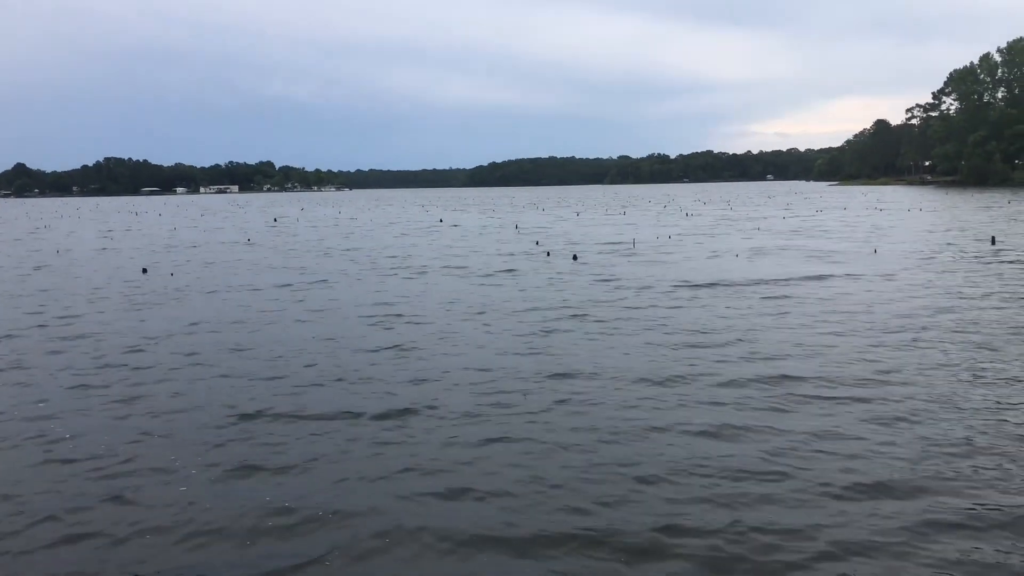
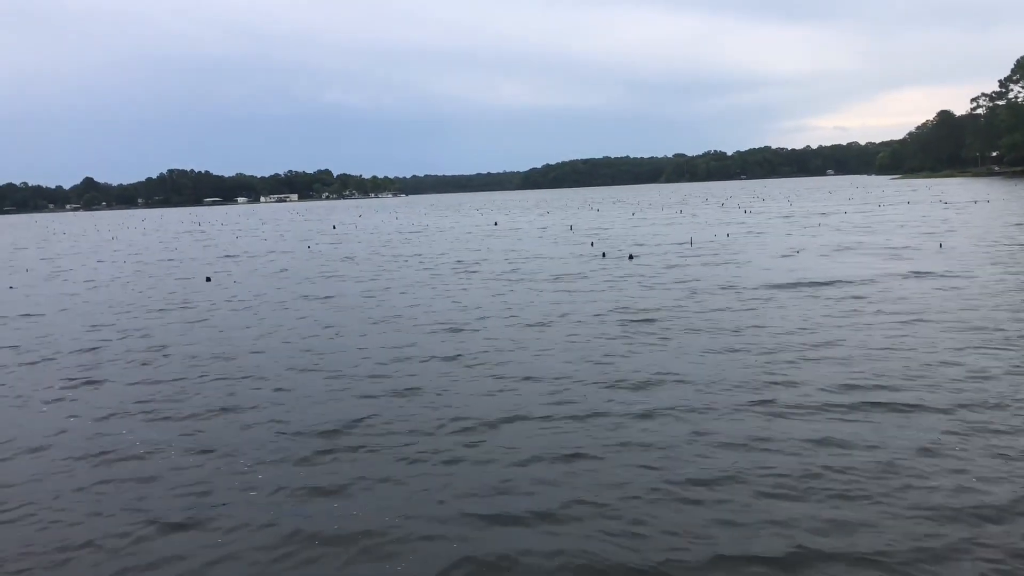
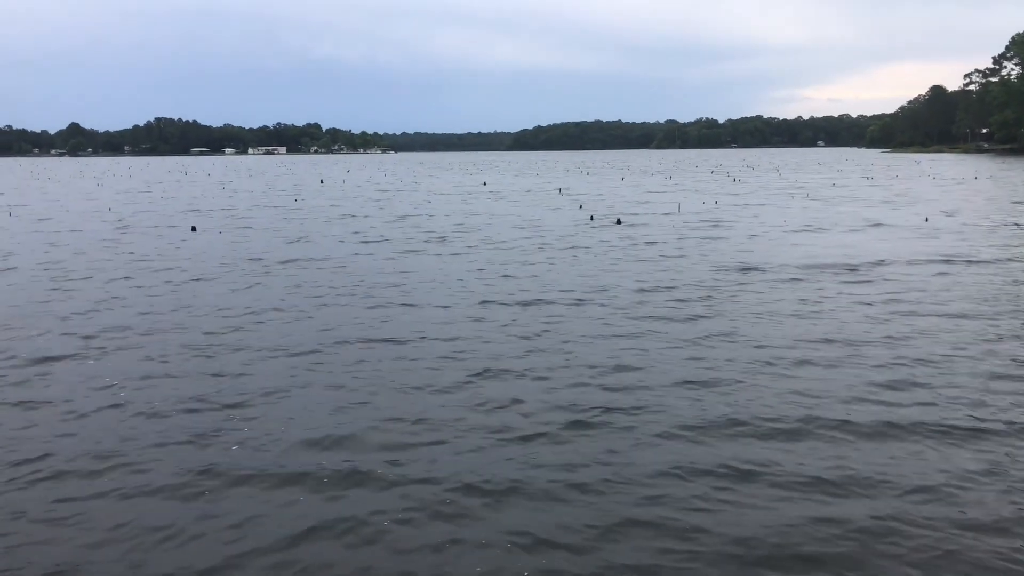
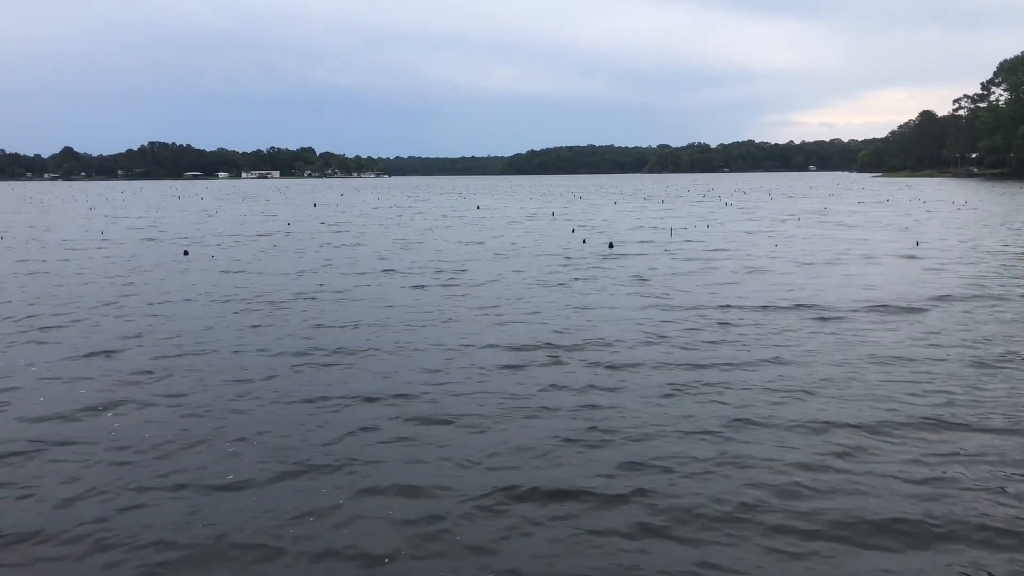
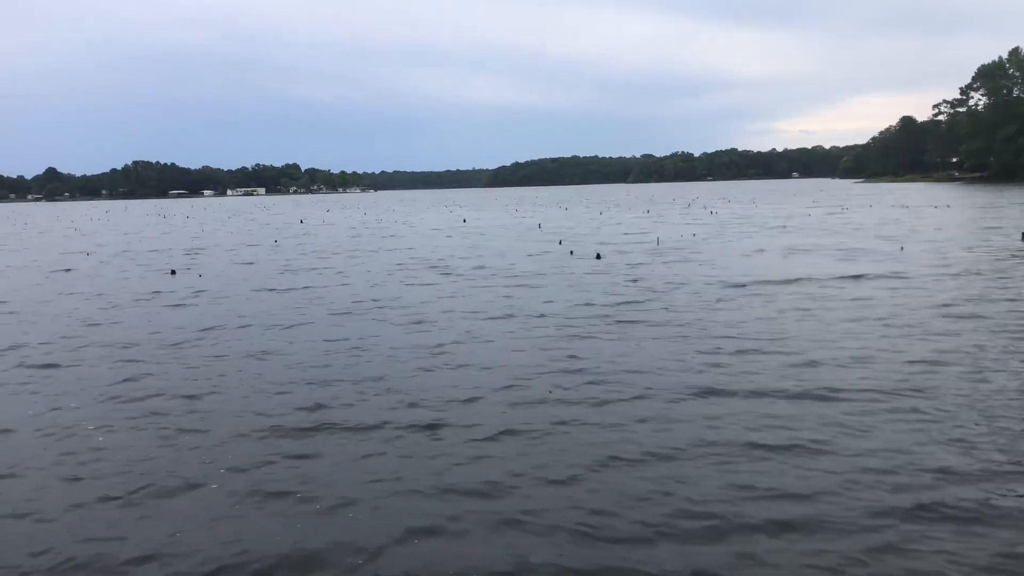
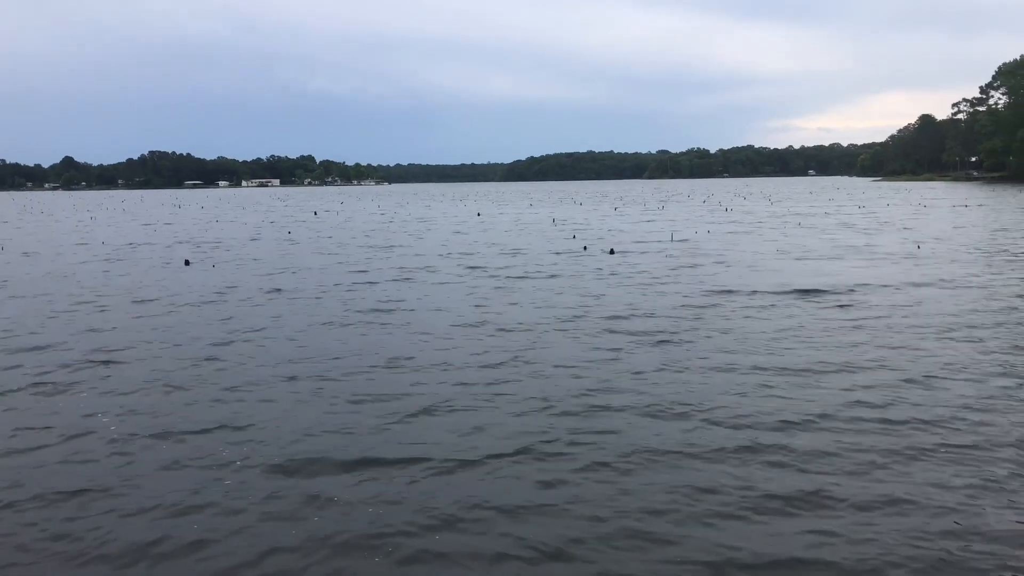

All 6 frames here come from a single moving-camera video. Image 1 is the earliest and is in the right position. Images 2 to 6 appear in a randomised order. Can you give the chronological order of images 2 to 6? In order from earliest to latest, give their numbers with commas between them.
5, 2, 6, 3, 4
